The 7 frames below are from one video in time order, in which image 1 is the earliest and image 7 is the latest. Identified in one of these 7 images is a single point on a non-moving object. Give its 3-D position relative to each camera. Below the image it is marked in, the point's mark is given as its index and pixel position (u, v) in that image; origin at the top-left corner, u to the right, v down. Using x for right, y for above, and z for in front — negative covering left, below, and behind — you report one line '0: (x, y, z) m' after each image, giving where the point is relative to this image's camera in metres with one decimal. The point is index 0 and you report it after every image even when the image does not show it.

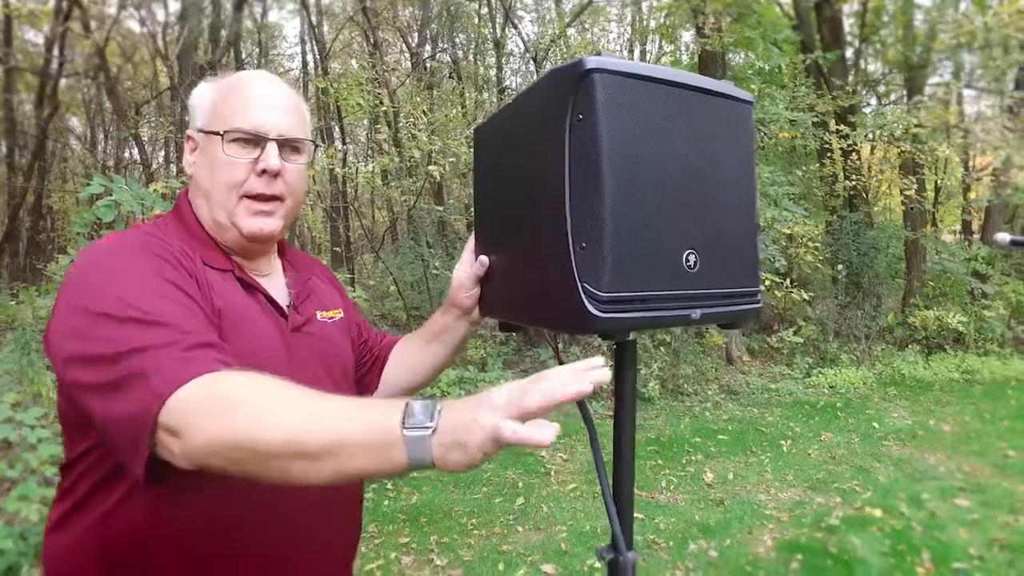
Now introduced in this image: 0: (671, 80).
0: (+0.3, +0.4, +1.1) m
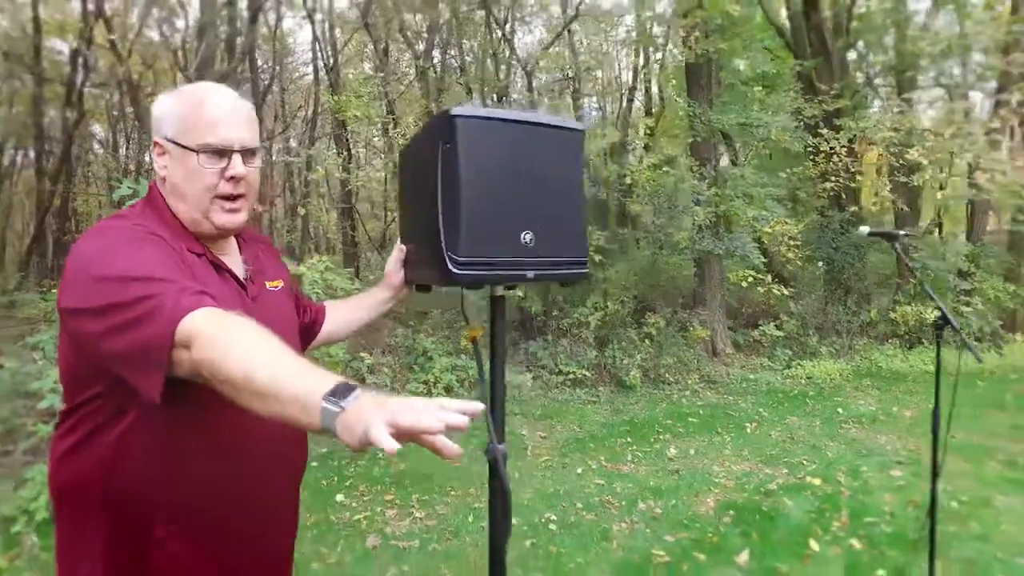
0: (0.0, +0.4, +1.6) m
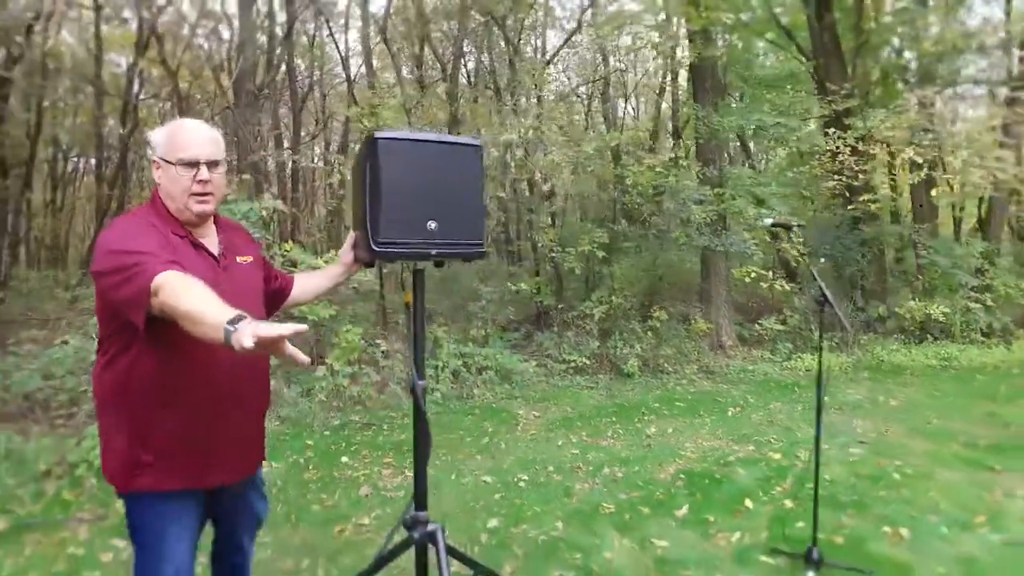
0: (-0.3, +0.5, +2.2) m
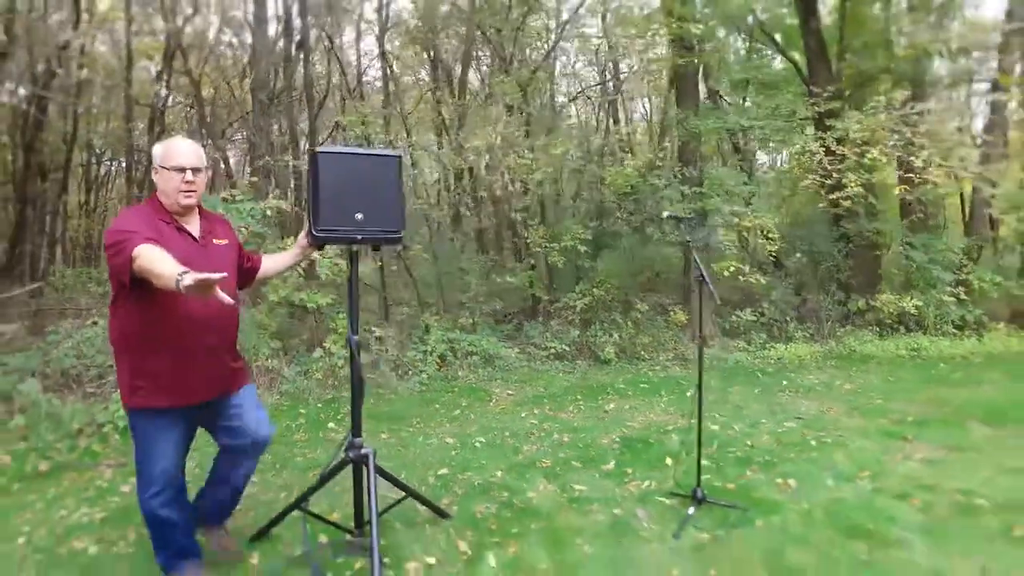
0: (-0.7, +0.6, +2.9) m
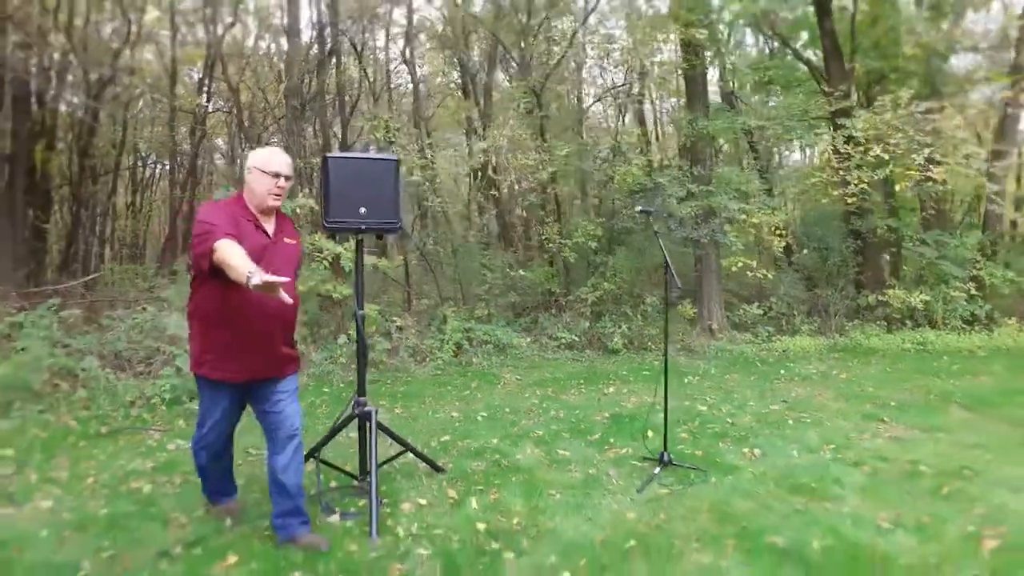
0: (-0.8, +0.7, +3.5) m
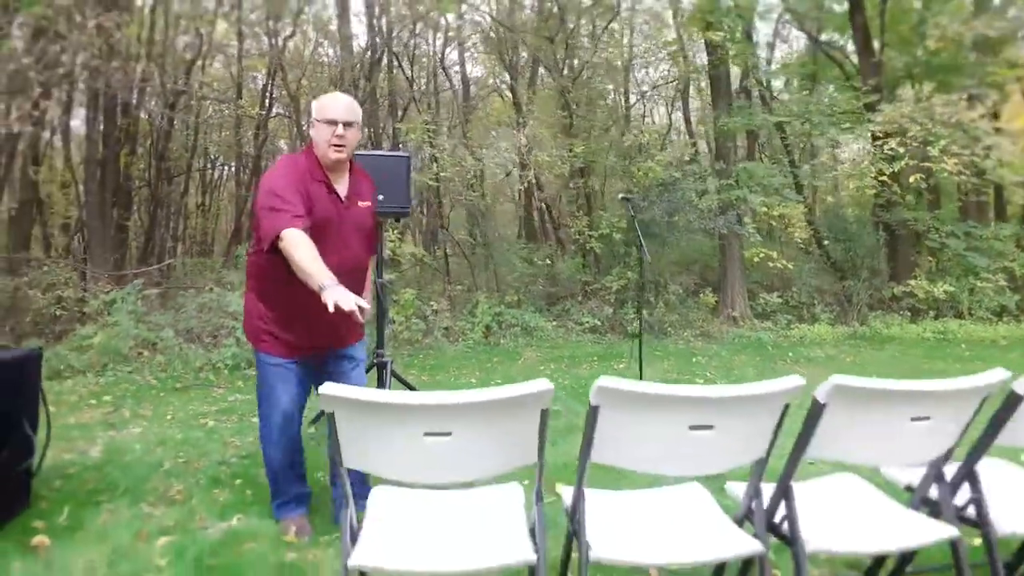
0: (-0.9, +0.9, +4.4) m
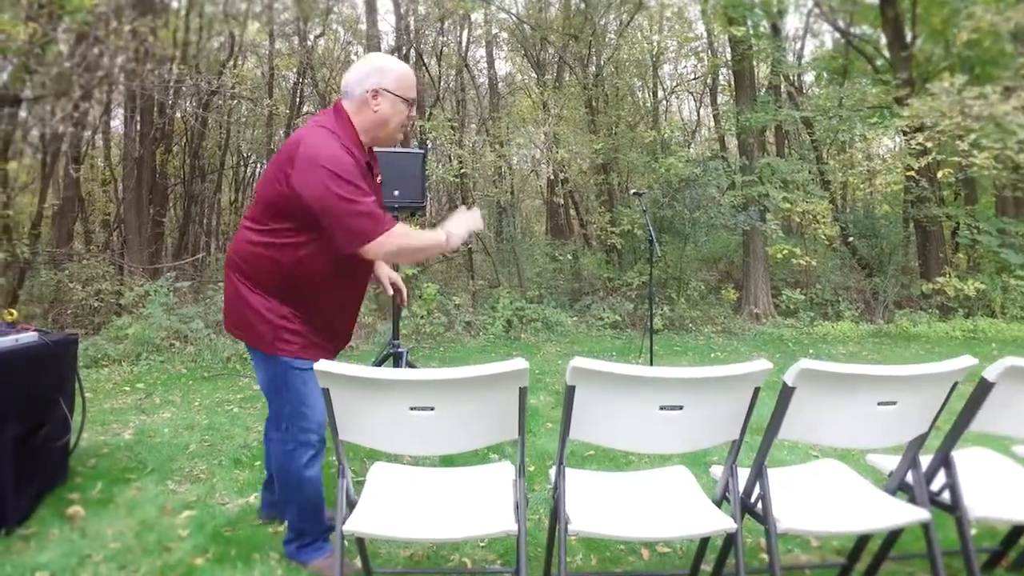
0: (-0.8, +1.0, +4.5) m
